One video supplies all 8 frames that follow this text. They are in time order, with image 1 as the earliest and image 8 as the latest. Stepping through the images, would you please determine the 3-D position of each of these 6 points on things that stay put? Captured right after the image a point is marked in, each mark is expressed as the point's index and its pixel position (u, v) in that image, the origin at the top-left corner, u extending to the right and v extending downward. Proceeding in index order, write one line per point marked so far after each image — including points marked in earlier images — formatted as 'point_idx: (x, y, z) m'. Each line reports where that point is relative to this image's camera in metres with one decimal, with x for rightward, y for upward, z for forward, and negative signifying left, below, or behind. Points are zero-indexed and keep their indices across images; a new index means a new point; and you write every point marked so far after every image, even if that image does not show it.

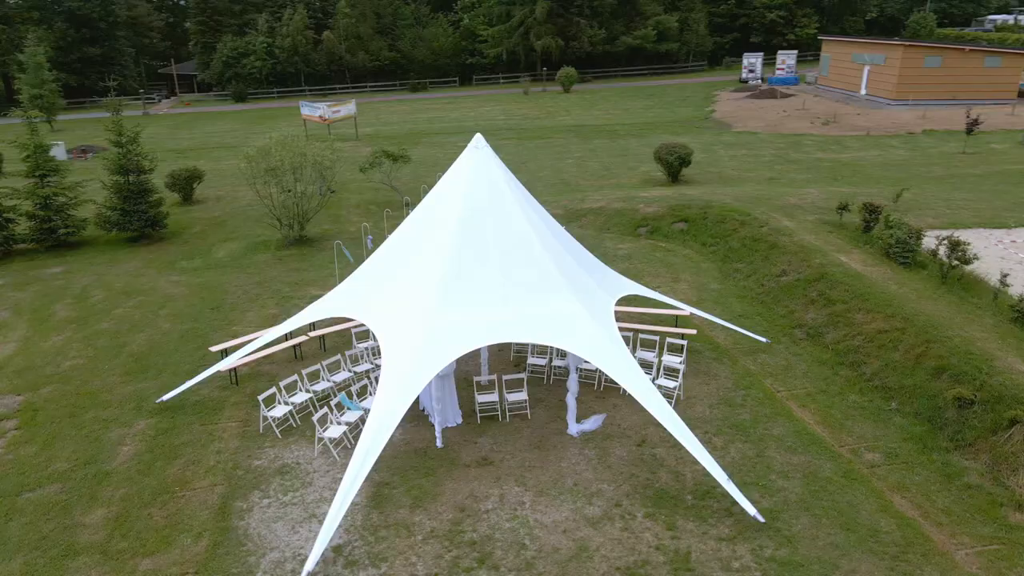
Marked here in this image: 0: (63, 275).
0: (-9.9, +0.3, +16.1) m
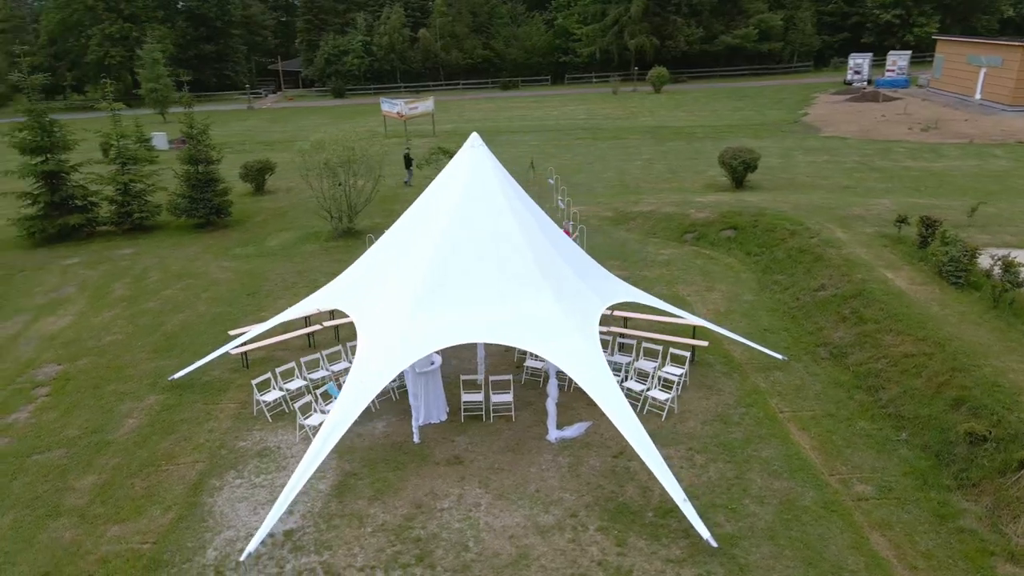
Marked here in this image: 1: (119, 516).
0: (-9.0, +0.8, +17.3) m
1: (-4.2, -2.4, +7.9) m
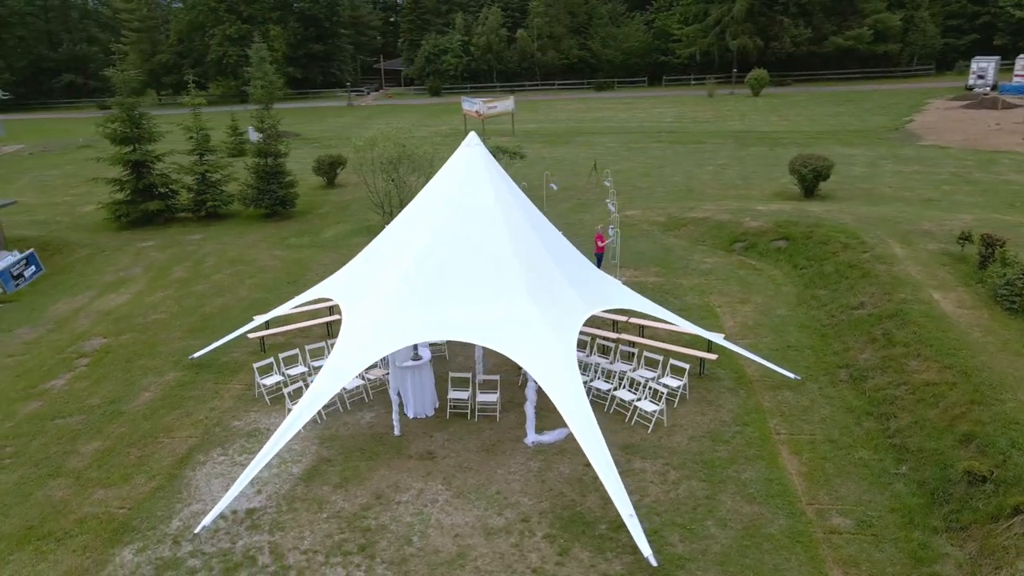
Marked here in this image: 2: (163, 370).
0: (-7.9, +1.2, +18.5) m
1: (-4.7, -2.2, +8.5) m
2: (-5.3, -1.3, +11.3) m
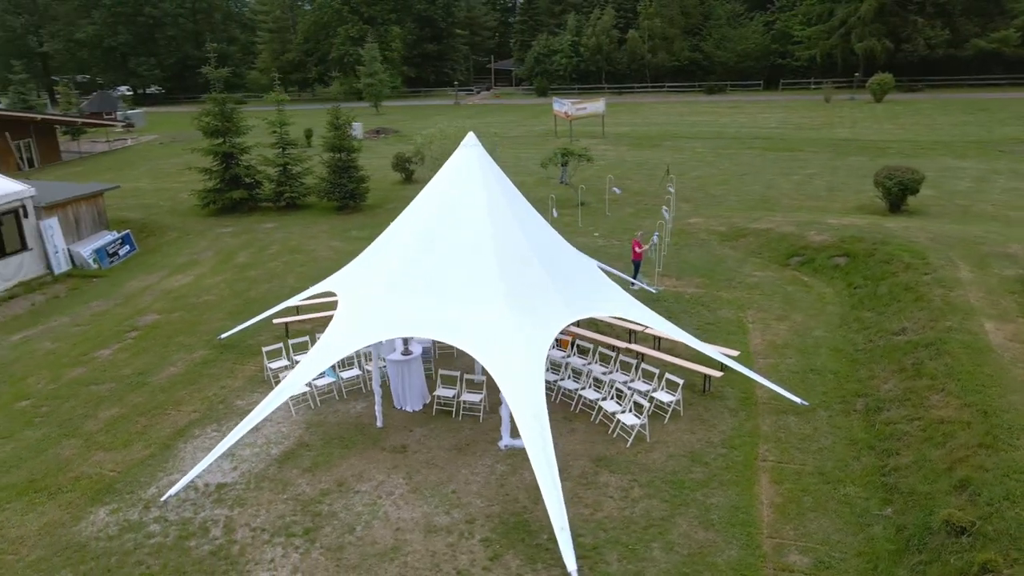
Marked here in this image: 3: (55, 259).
0: (-6.5, +1.6, +19.6) m
1: (-5.1, -2.0, +9.3) m
2: (-5.2, -1.0, +12.1) m
3: (-11.6, +0.7, +18.7) m
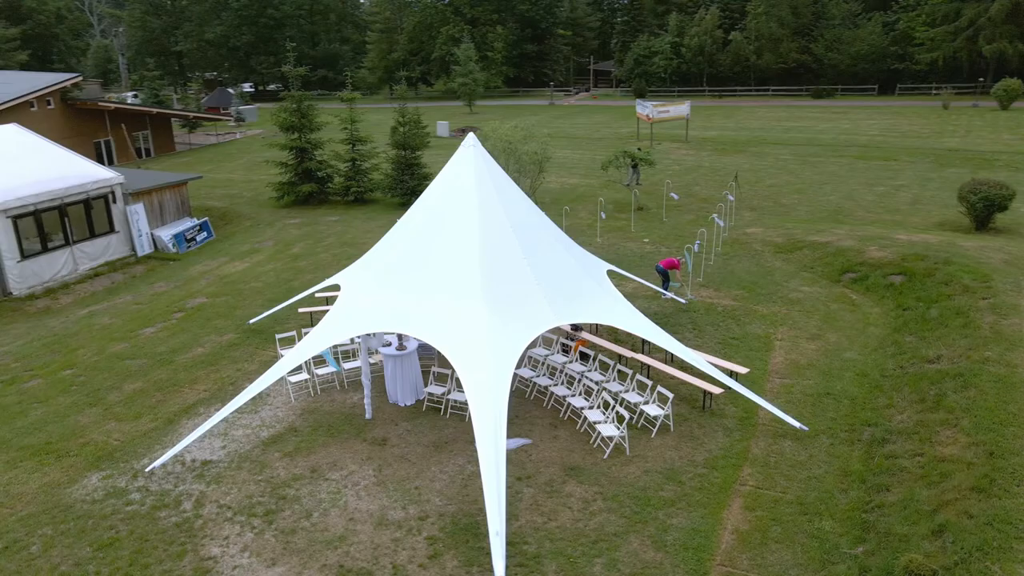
0: (-5.0, +1.8, +20.5) m
1: (-5.3, -1.7, +10.0) m
2: (-5.0, -0.8, +12.8) m
3: (-10.2, +1.3, +20.2) m
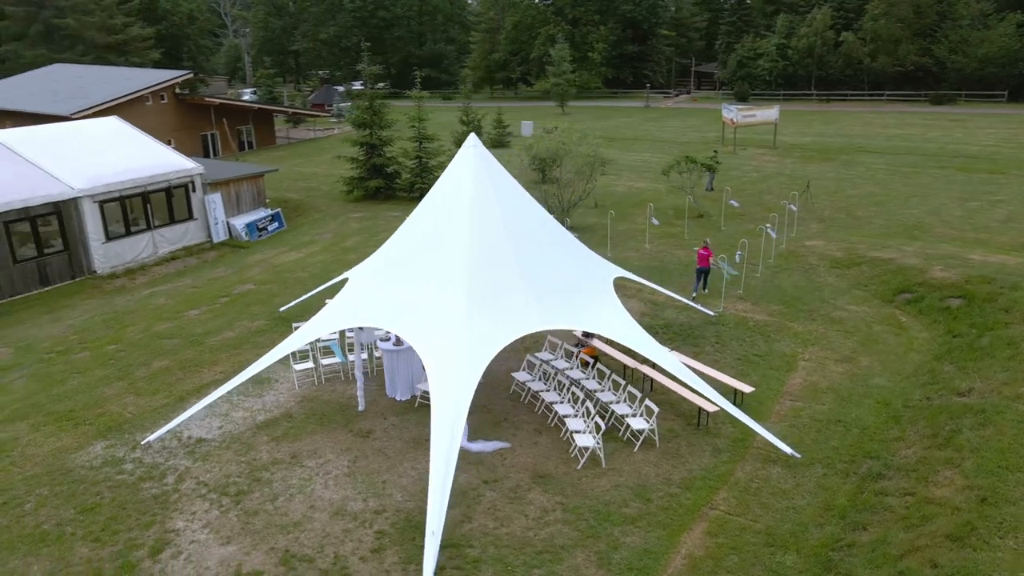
0: (-3.5, +2.0, +21.0) m
1: (-5.4, -1.5, +10.7) m
2: (-4.6, -0.5, +13.4) m
3: (-8.7, +1.7, +21.5) m
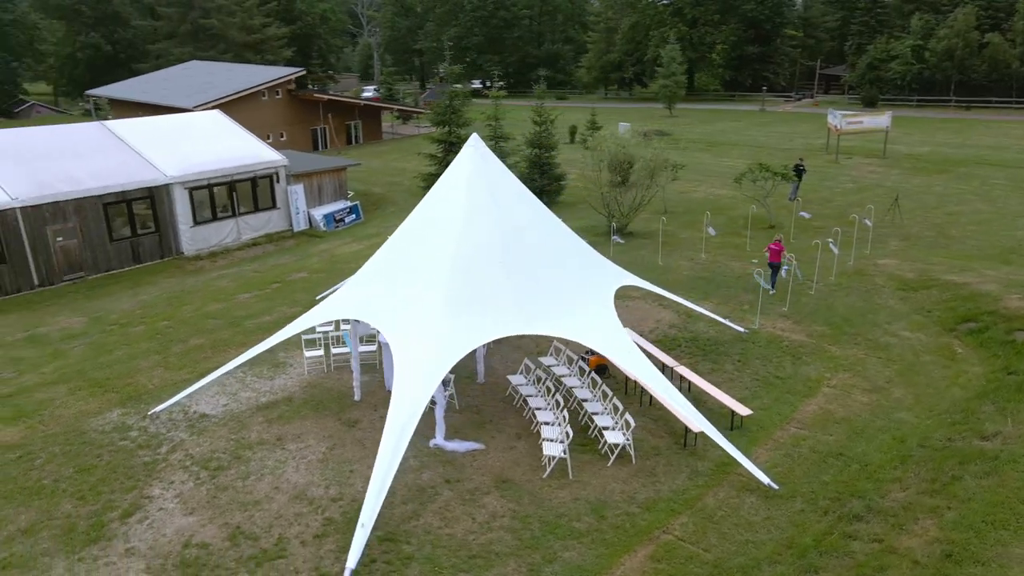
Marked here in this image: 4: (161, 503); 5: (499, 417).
0: (-1.6, +2.1, +21.4) m
1: (-5.3, -1.2, +11.5) m
2: (-4.1, -0.3, +14.1) m
3: (-6.7, +2.1, +22.7) m
4: (-3.9, -2.4, +8.1) m
5: (-0.2, -1.7, +9.9) m
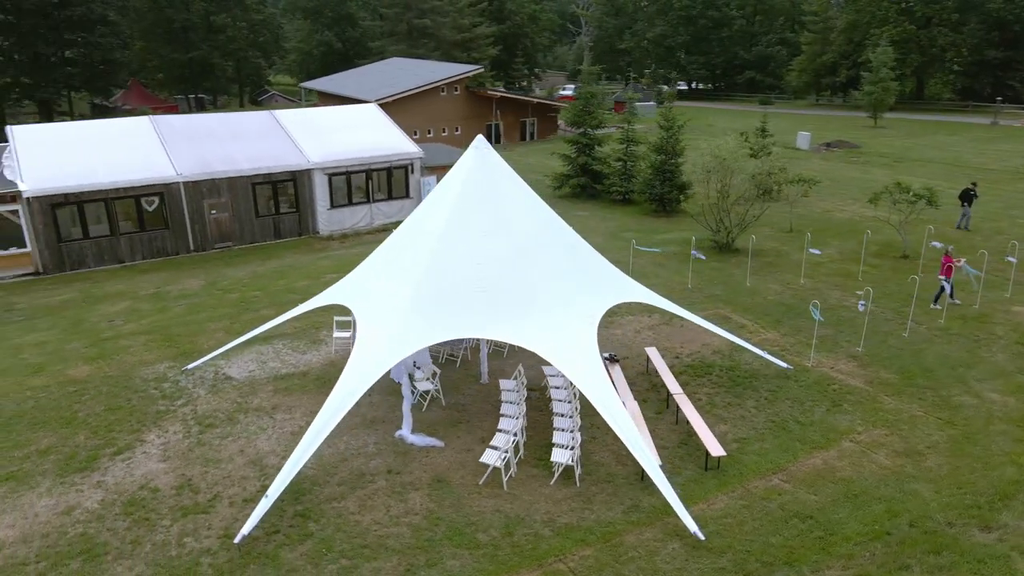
0: (+1.7, +2.1, +21.3) m
1: (-4.9, -0.8, +12.9) m
2: (-2.9, 0.0, +15.0) m
3: (-2.8, +2.6, +24.0) m
4: (-4.6, -2.0, +9.2) m
5: (-0.5, -1.8, +10.0) m
